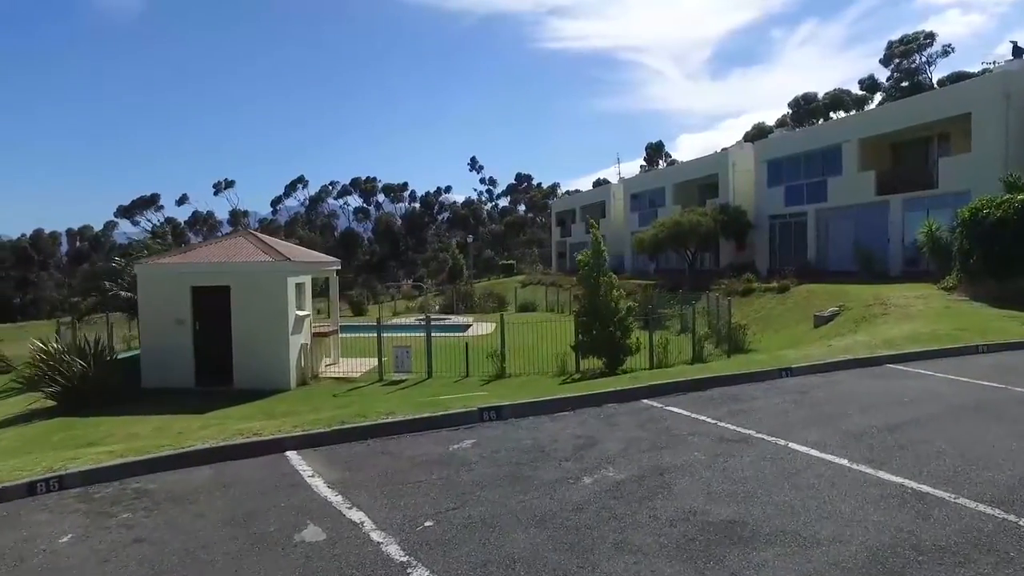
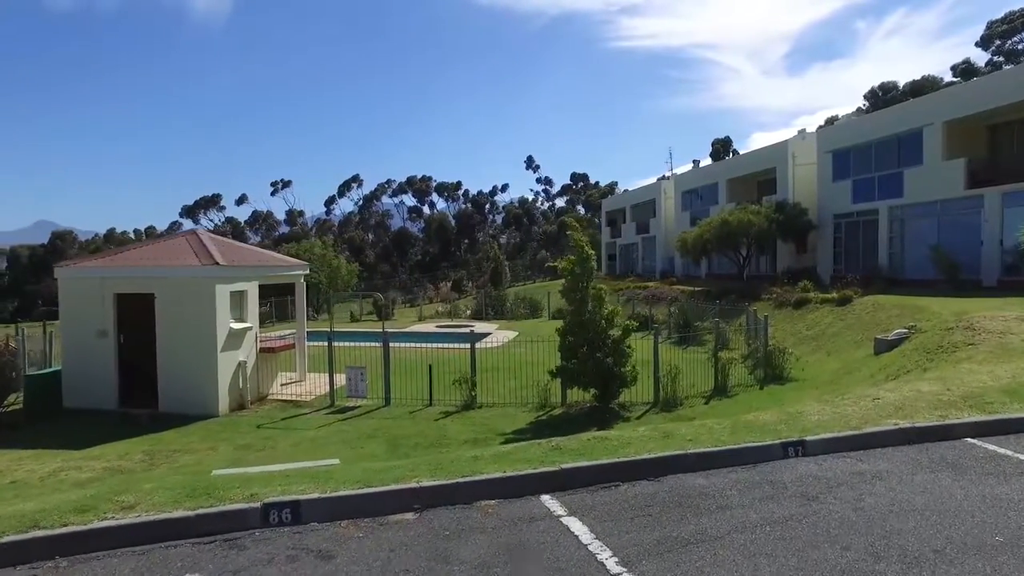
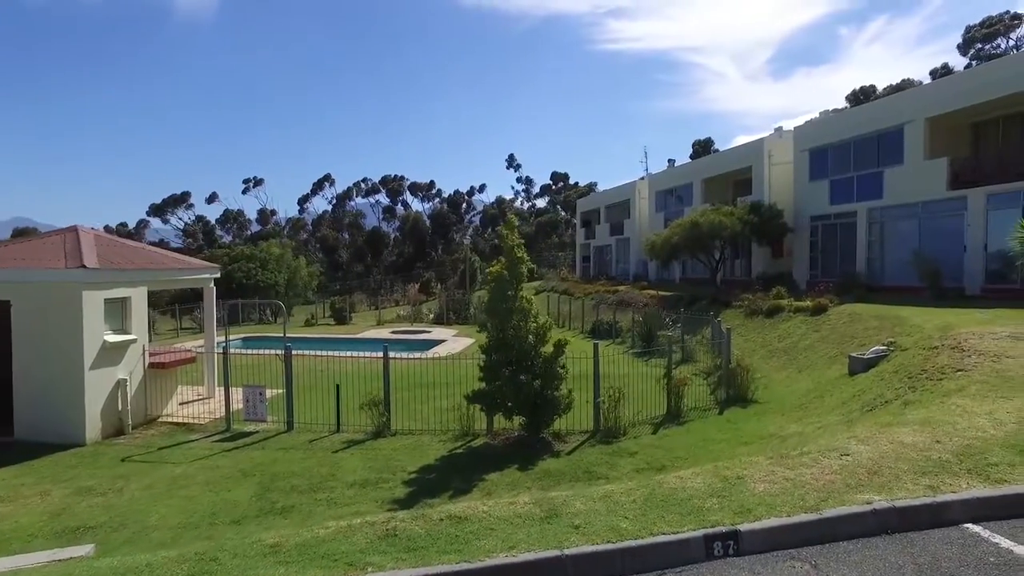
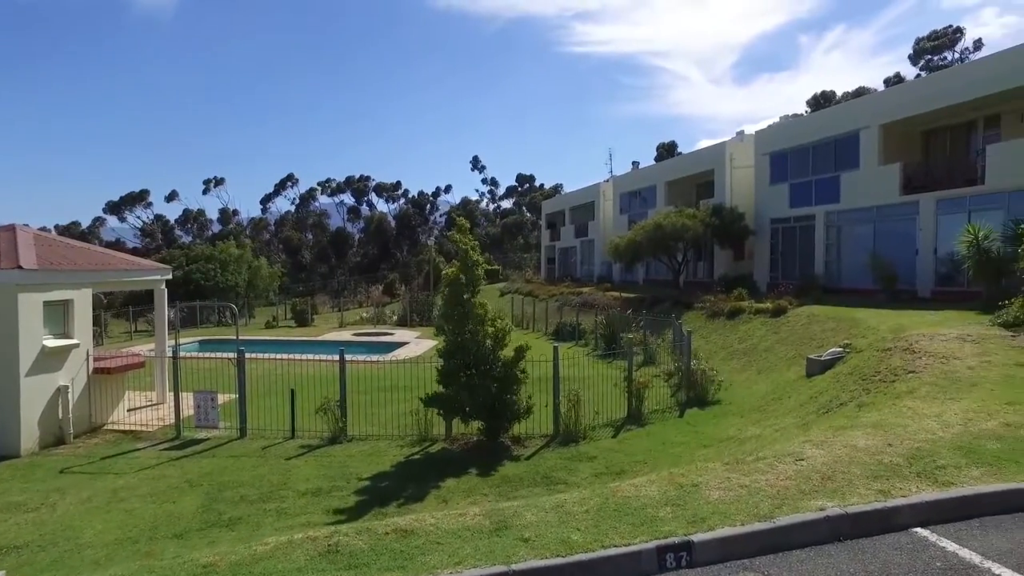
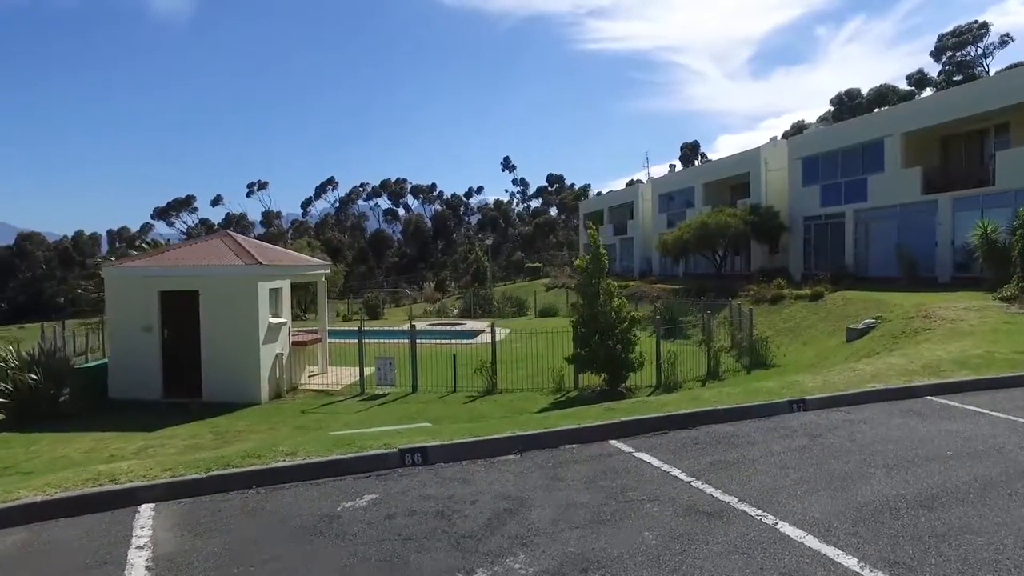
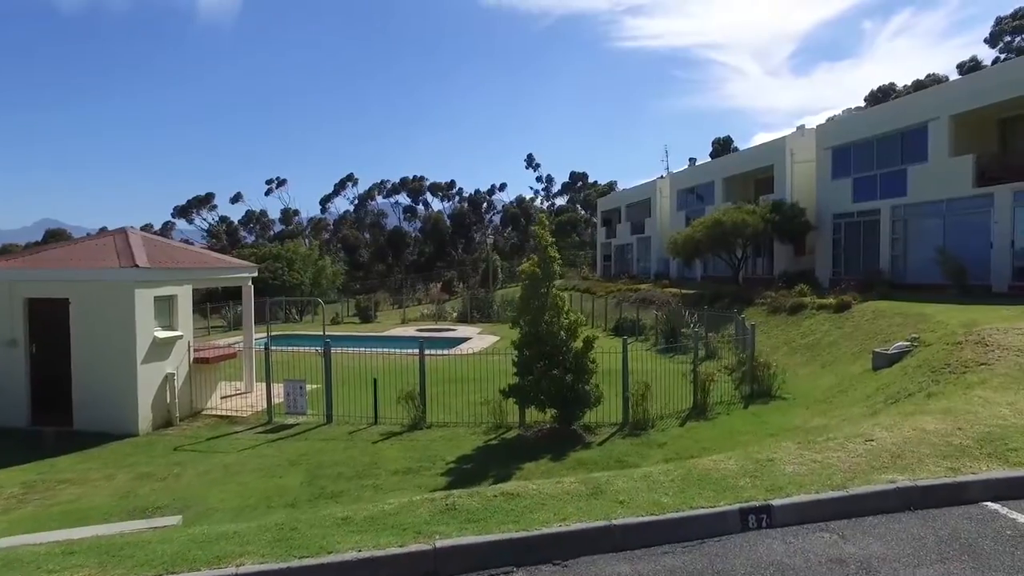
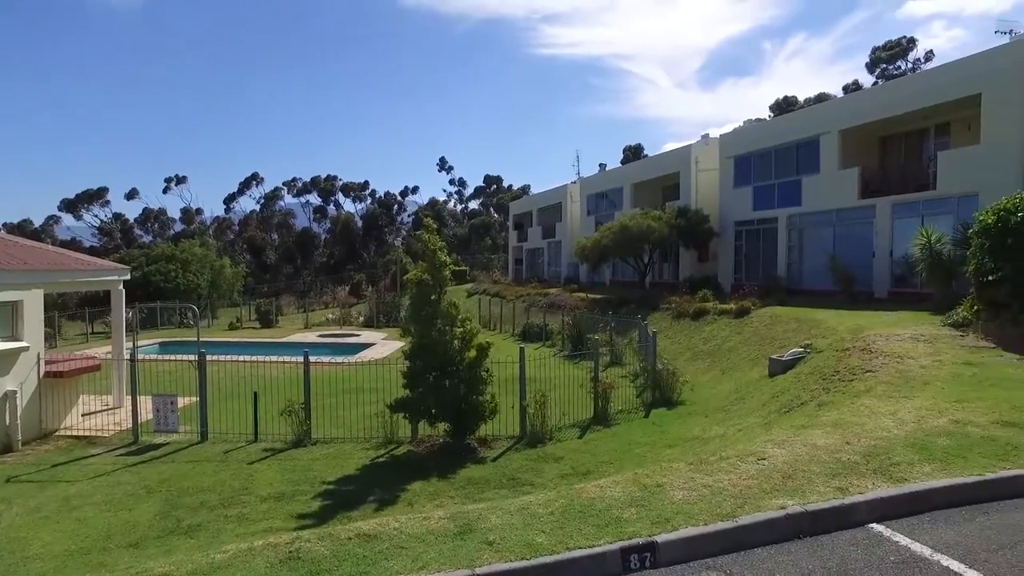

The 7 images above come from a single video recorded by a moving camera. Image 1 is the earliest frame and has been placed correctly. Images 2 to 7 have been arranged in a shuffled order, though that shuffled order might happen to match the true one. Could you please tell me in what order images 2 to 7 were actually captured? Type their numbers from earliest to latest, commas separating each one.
5, 2, 6, 3, 4, 7
